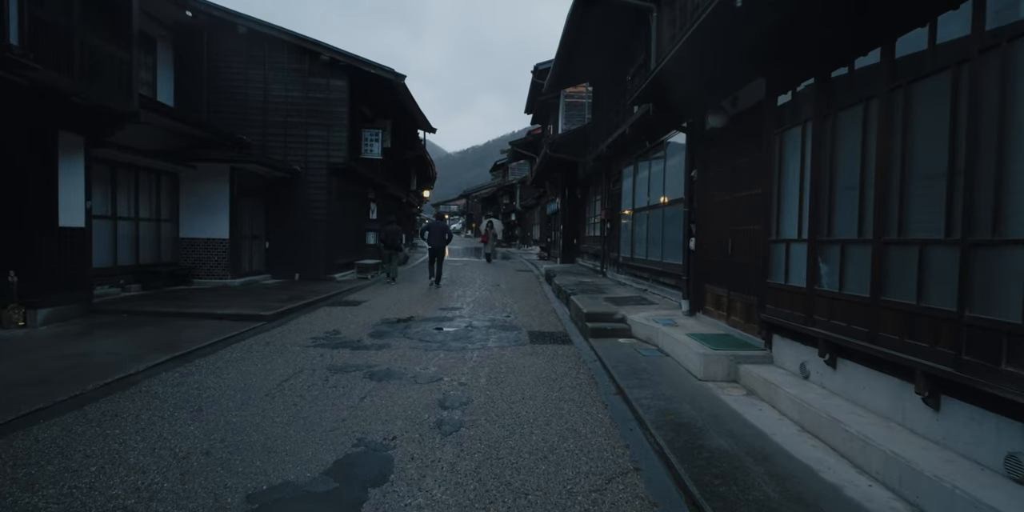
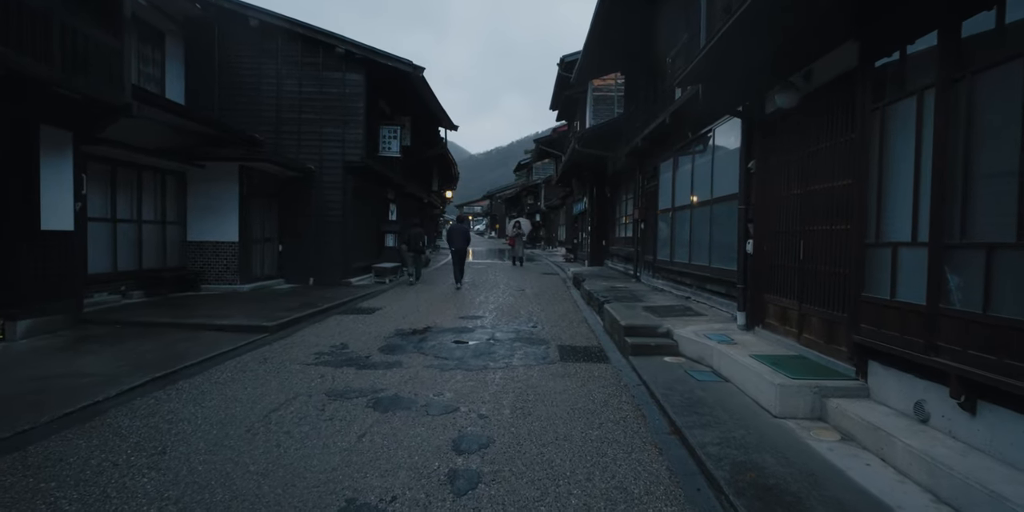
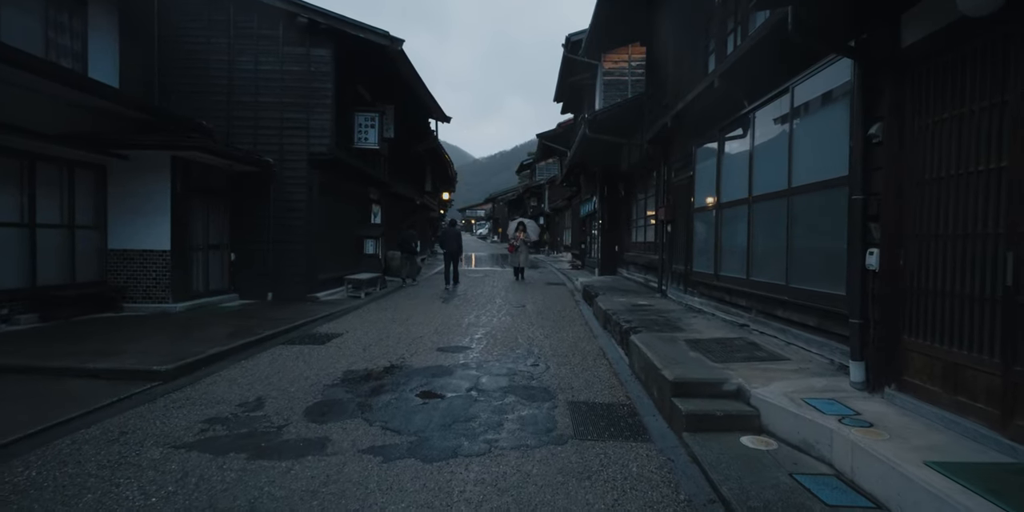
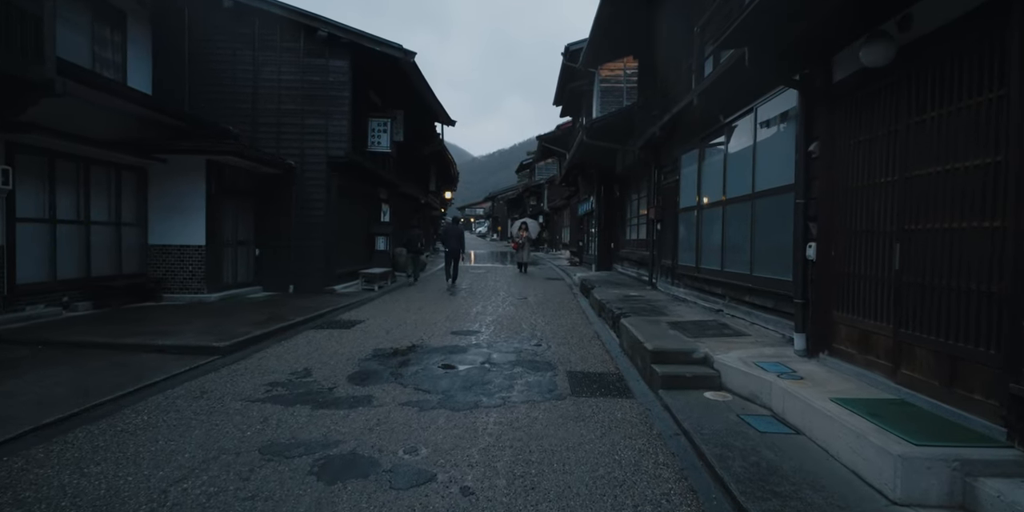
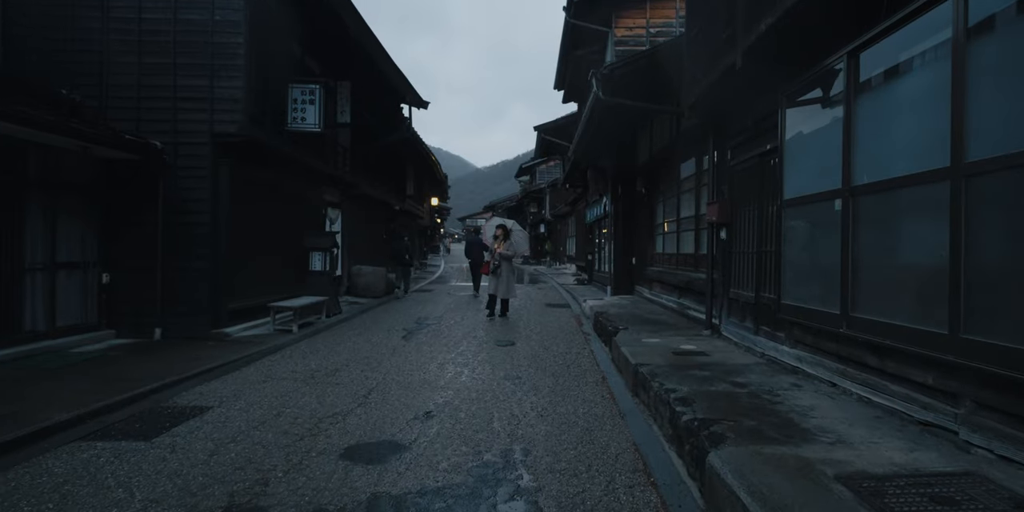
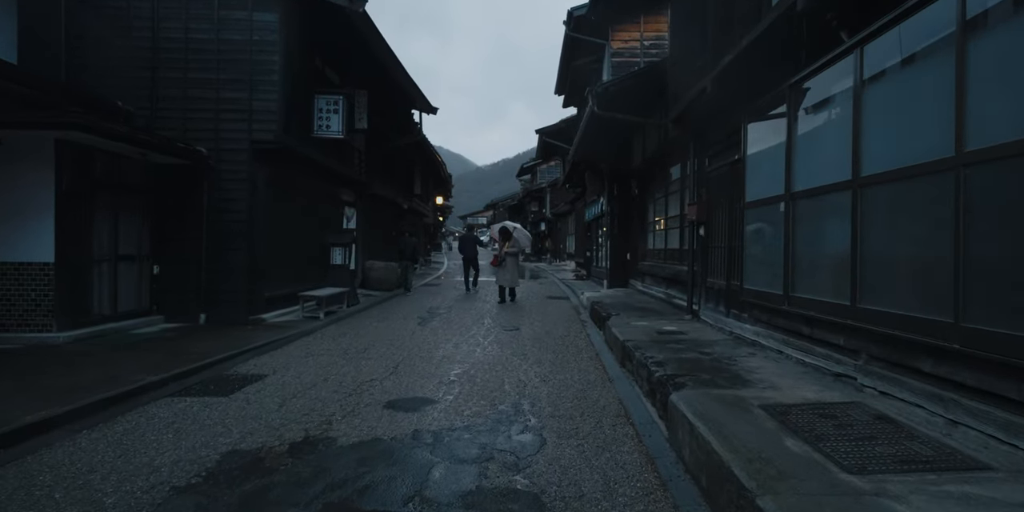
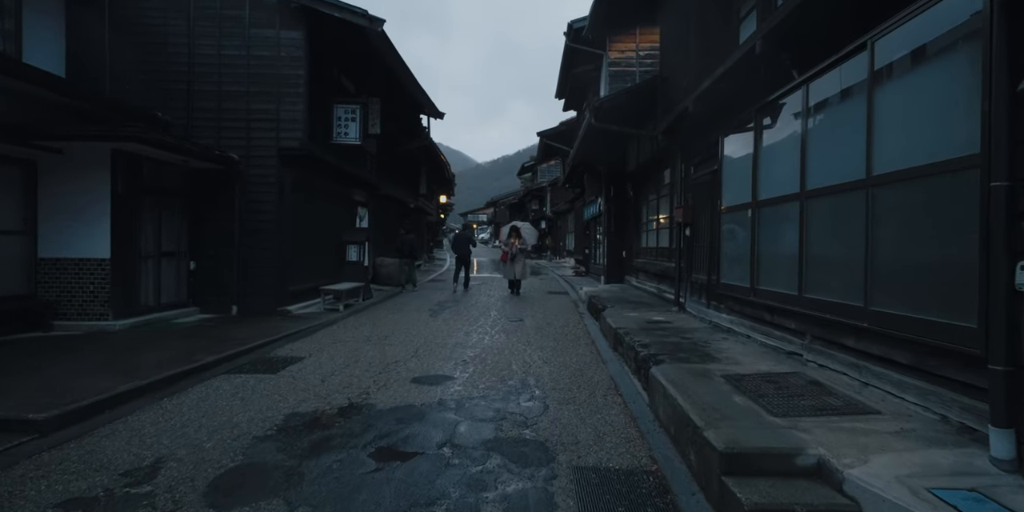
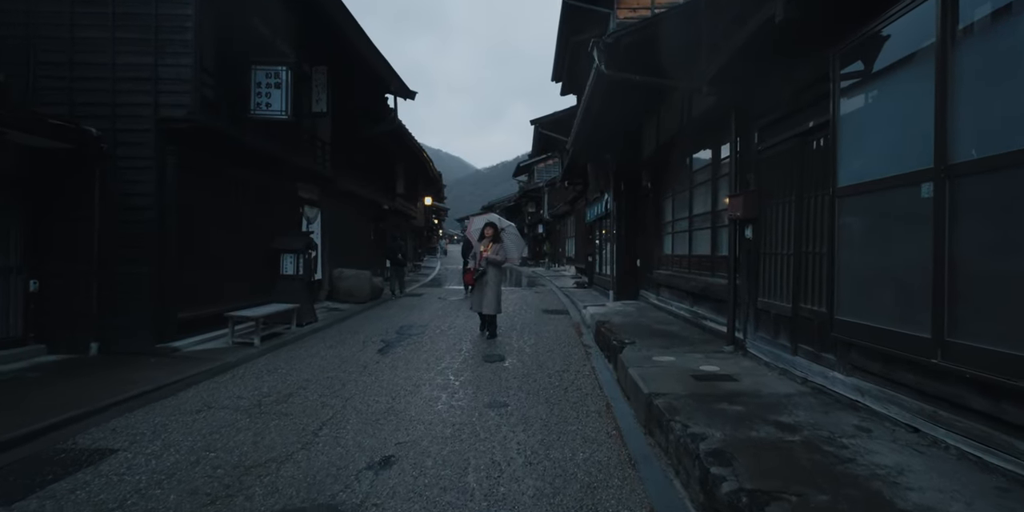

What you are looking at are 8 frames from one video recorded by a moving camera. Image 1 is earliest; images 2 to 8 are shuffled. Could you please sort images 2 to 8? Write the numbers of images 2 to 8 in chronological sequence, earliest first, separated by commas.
2, 4, 3, 7, 6, 5, 8
